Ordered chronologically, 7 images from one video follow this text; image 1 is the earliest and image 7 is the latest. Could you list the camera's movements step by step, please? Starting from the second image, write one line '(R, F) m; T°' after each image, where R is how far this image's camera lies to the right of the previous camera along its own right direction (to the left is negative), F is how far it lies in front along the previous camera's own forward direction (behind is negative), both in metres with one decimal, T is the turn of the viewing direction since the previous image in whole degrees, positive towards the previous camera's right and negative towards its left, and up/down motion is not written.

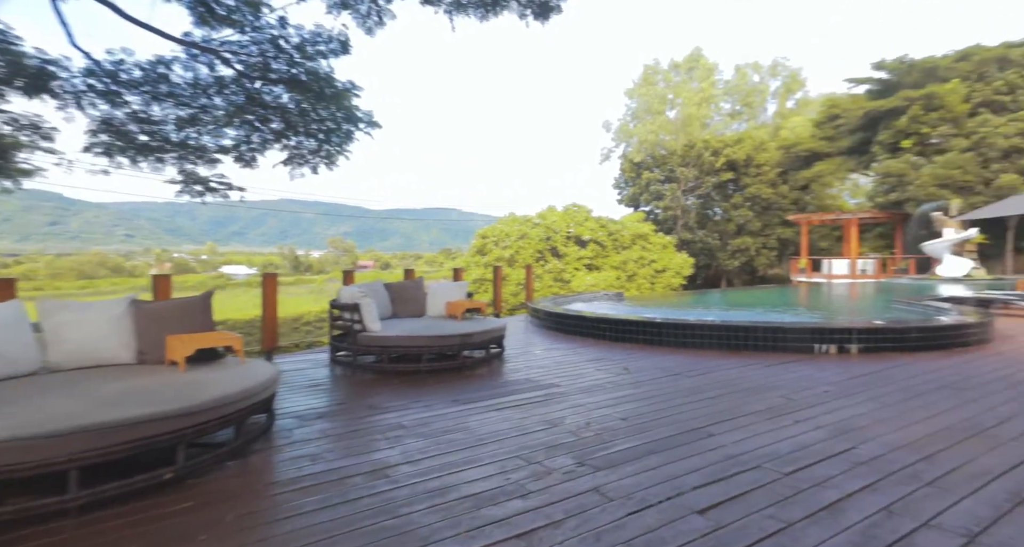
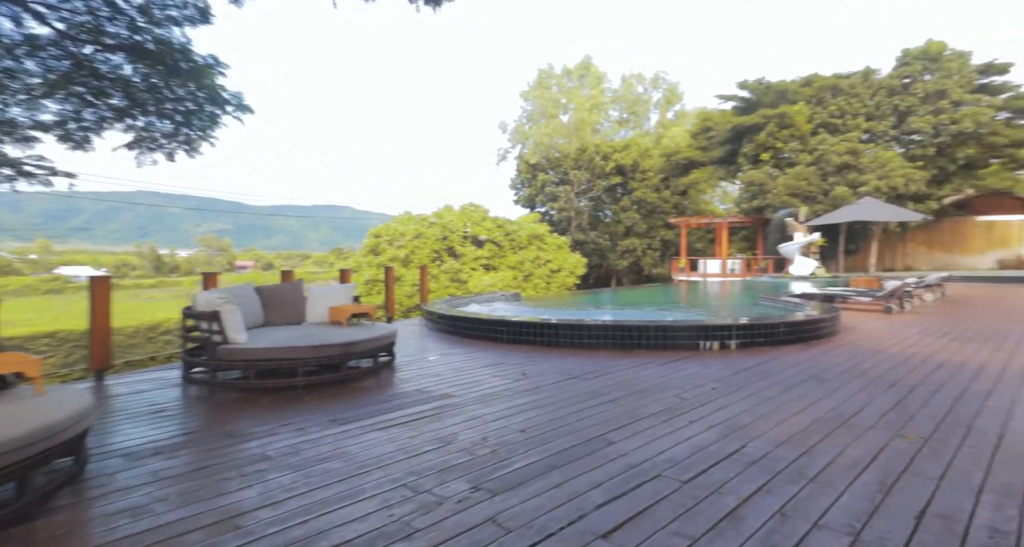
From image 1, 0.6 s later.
(0.0, +0.2) m; +11°
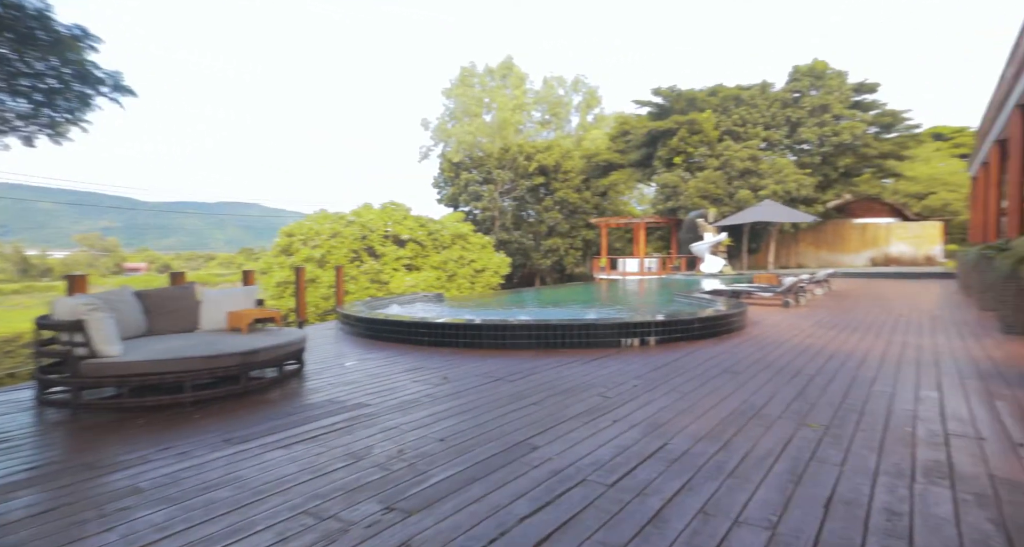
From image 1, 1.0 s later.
(0.0, +0.1) m; +8°
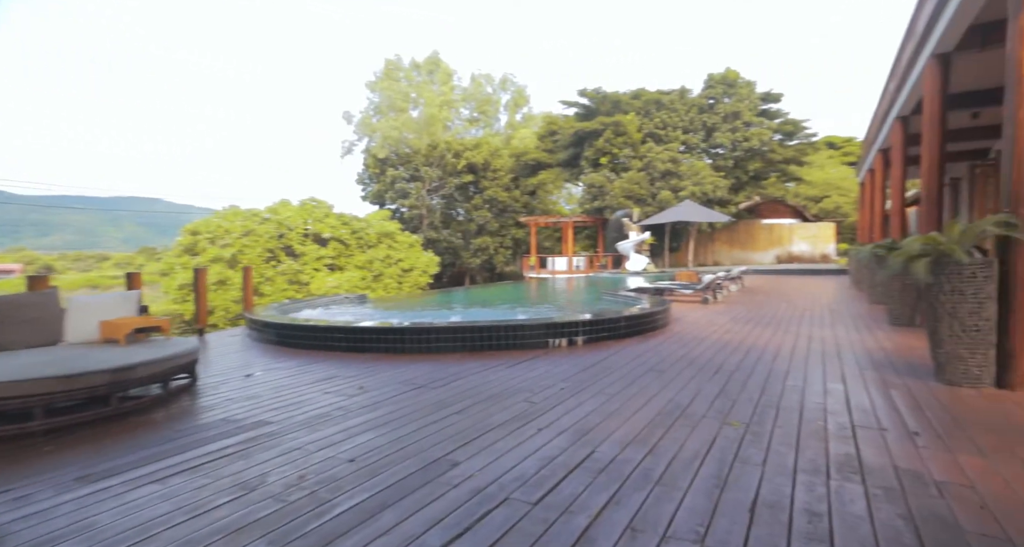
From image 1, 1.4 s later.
(+0.1, +0.2) m; +8°
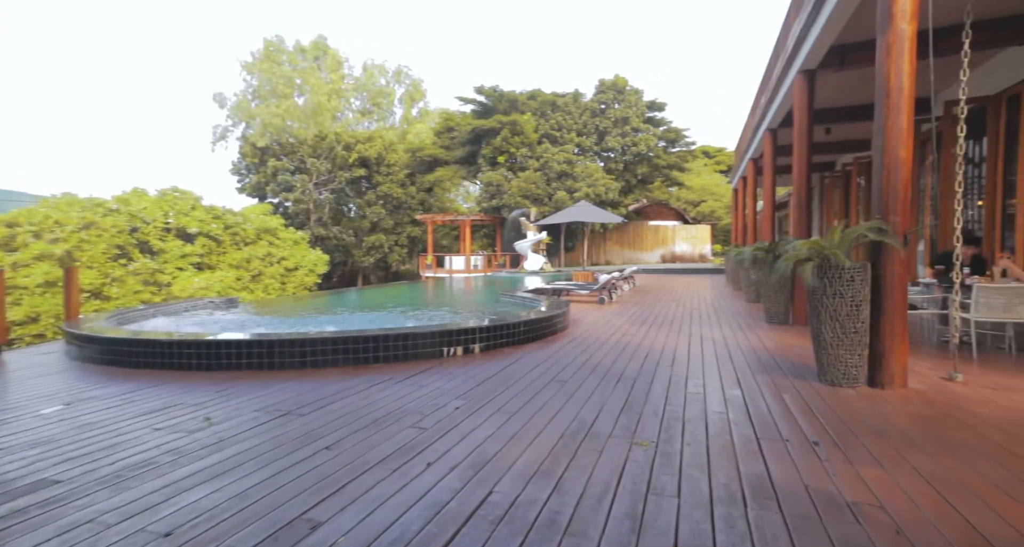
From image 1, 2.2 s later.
(+0.1, +0.4) m; +11°
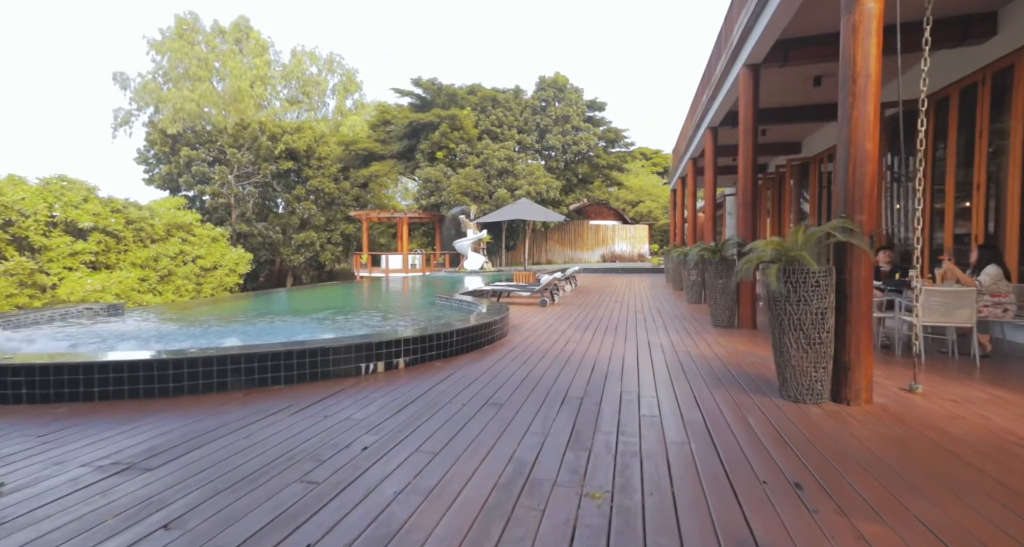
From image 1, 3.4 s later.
(+0.1, +0.5) m; +6°
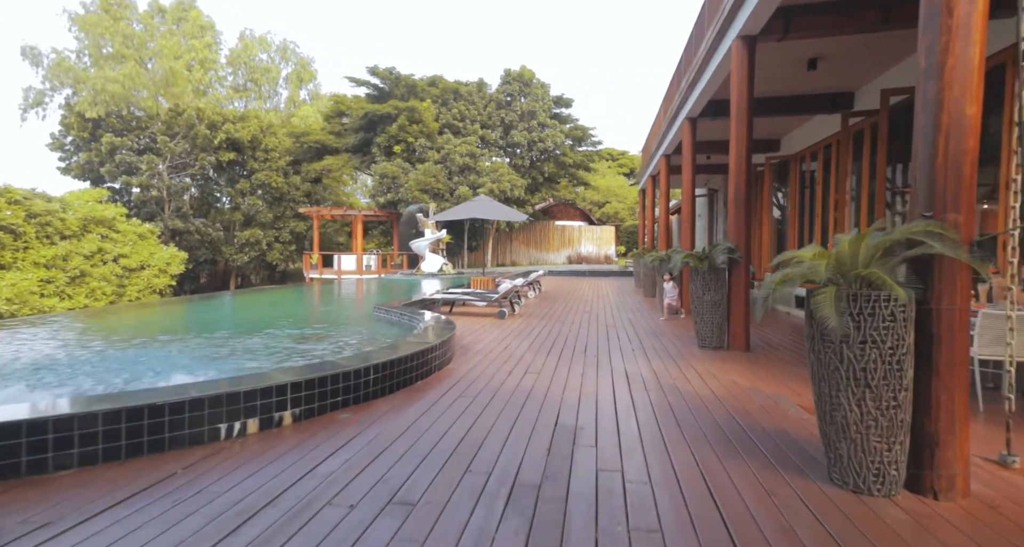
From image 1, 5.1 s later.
(+0.2, +1.1) m; +4°
